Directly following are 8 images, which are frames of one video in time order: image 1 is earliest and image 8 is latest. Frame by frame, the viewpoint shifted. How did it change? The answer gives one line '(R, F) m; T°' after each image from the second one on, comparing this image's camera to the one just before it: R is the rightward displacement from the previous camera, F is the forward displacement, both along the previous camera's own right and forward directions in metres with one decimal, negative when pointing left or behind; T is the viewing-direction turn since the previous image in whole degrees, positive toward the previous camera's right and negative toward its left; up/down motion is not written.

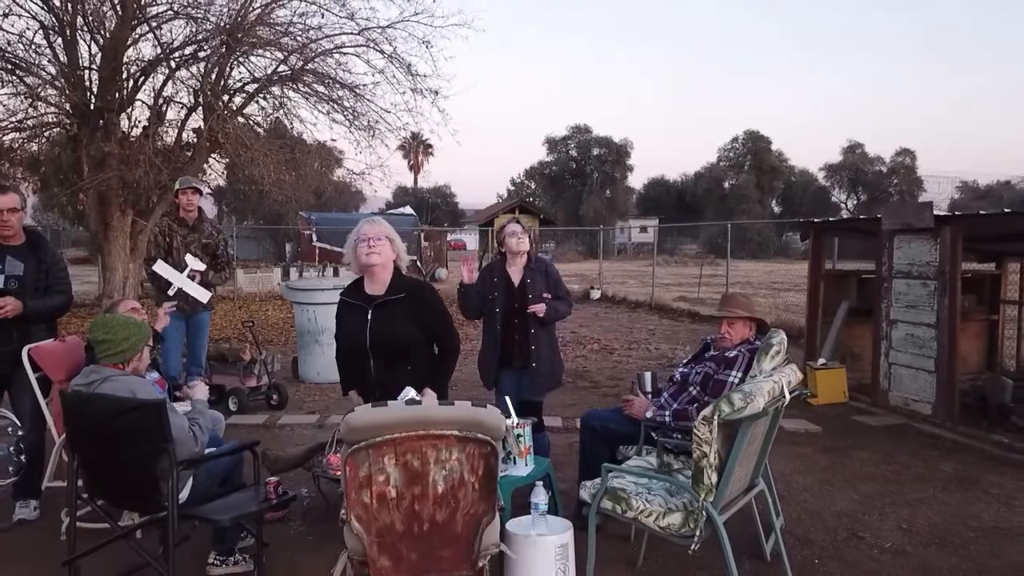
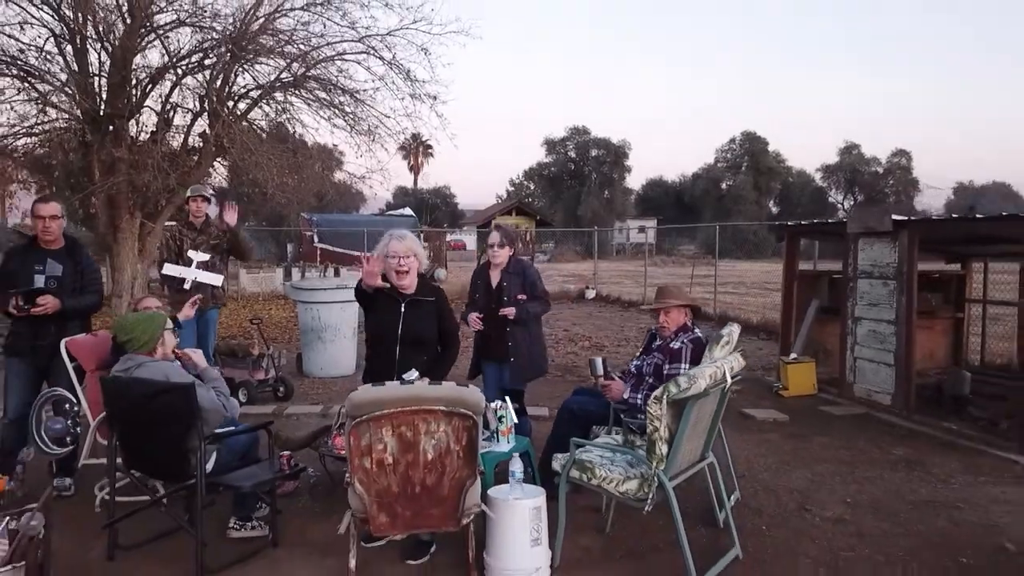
(+0.1, -0.4) m; 0°
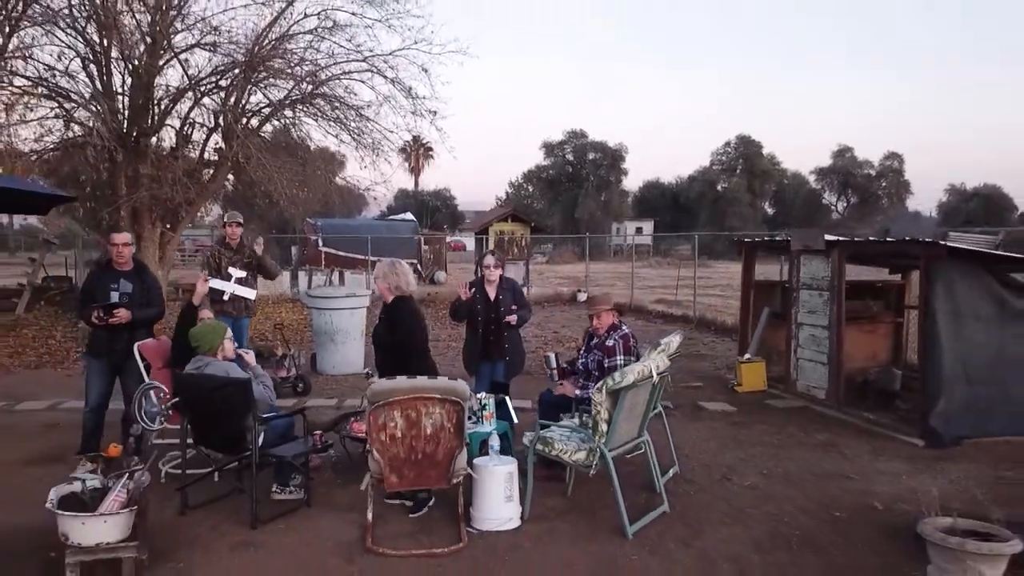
(+0.1, -0.9) m; 0°
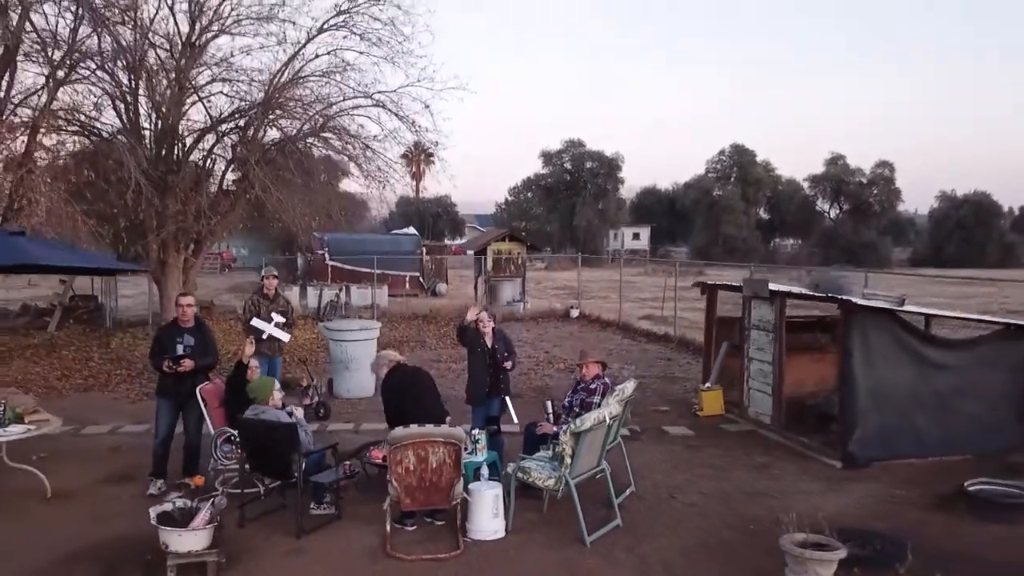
(+0.1, -1.1) m; 0°
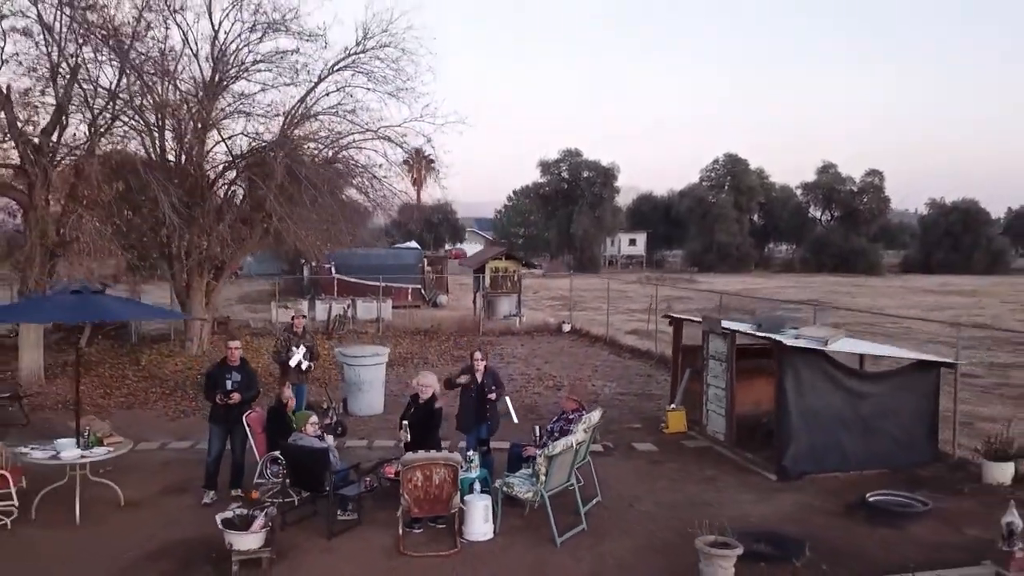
(+0.1, -1.3) m; 0°
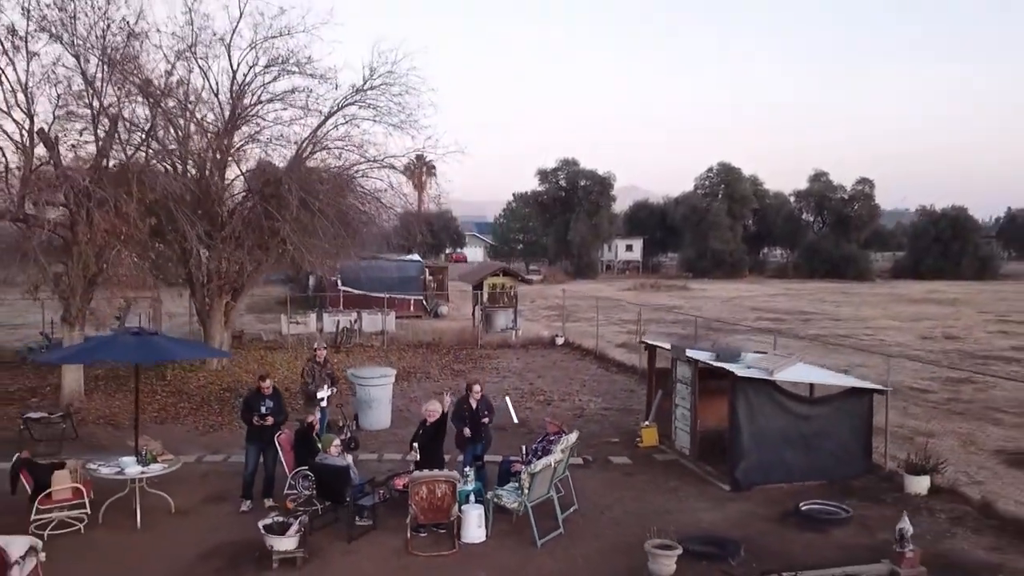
(+0.1, -1.3) m; 0°
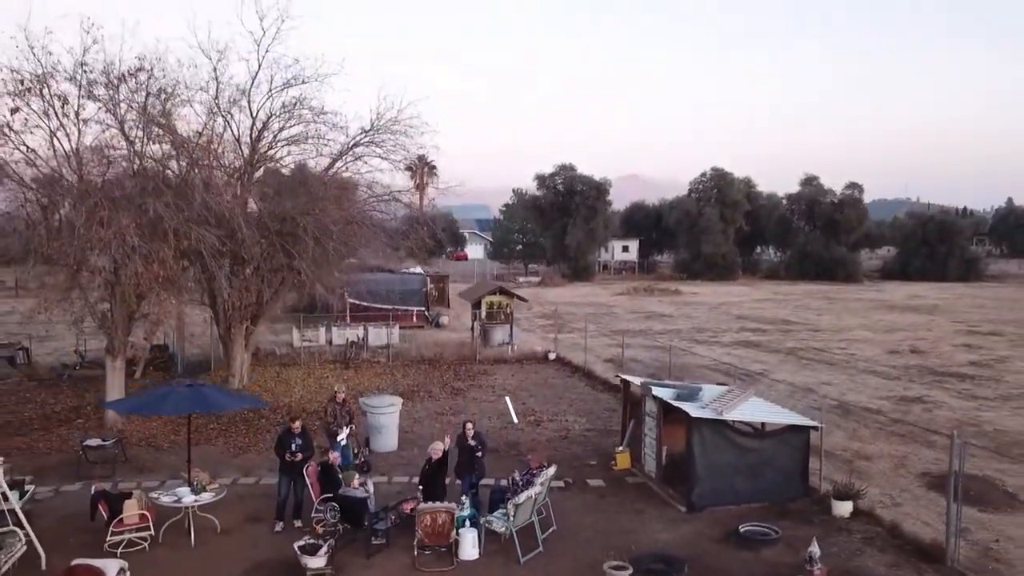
(+0.1, -1.6) m; 0°
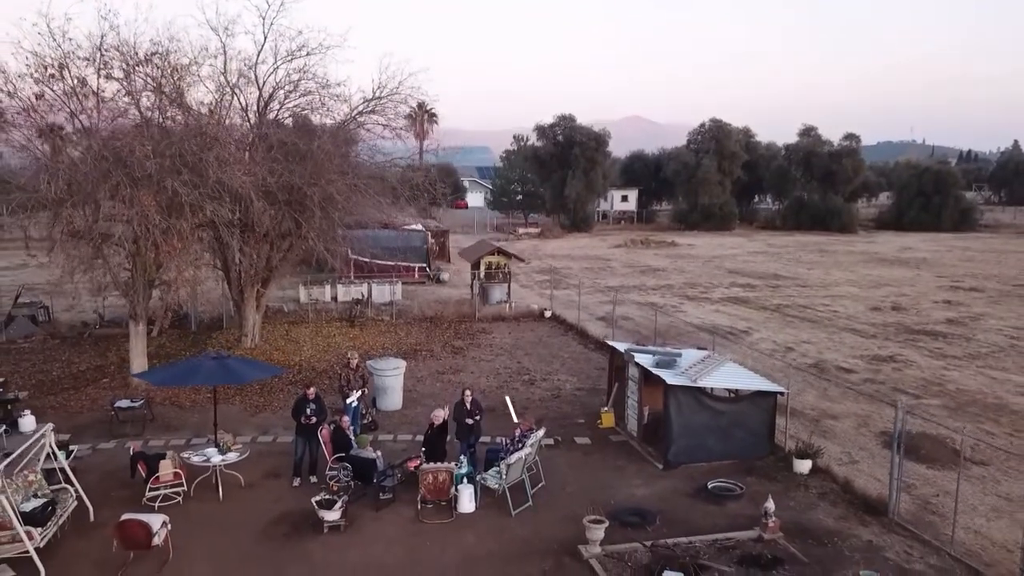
(+0.1, -1.0) m; 0°
